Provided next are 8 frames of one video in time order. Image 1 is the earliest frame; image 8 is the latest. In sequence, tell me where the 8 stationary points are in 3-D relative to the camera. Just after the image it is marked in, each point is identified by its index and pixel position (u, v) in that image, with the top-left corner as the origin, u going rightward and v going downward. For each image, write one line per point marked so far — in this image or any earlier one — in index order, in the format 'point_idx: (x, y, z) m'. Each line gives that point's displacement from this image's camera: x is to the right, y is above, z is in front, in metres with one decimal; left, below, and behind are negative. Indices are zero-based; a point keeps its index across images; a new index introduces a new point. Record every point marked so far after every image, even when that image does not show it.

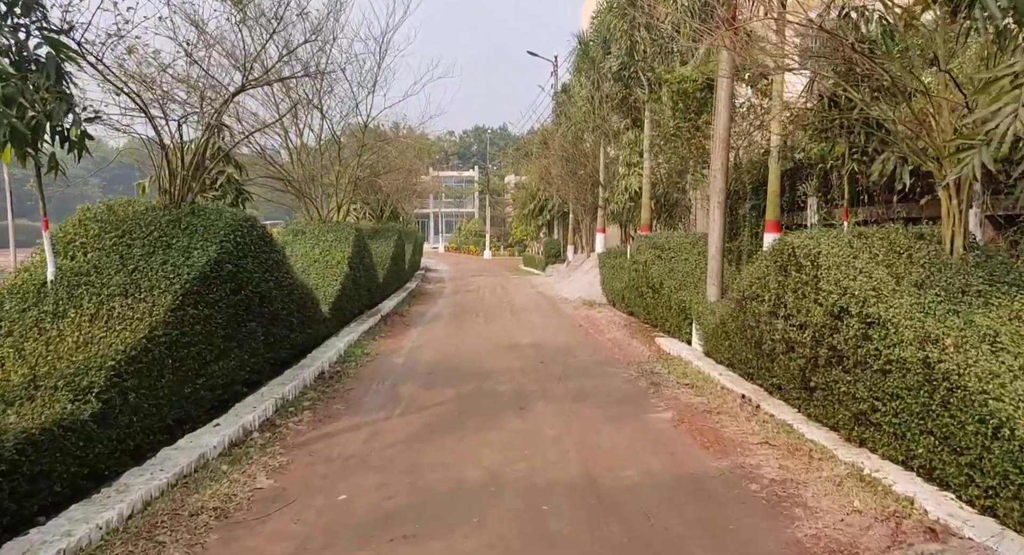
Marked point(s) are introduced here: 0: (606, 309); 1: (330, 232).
0: (+1.8, -0.6, +15.1) m
1: (-2.9, +0.7, +12.7) m
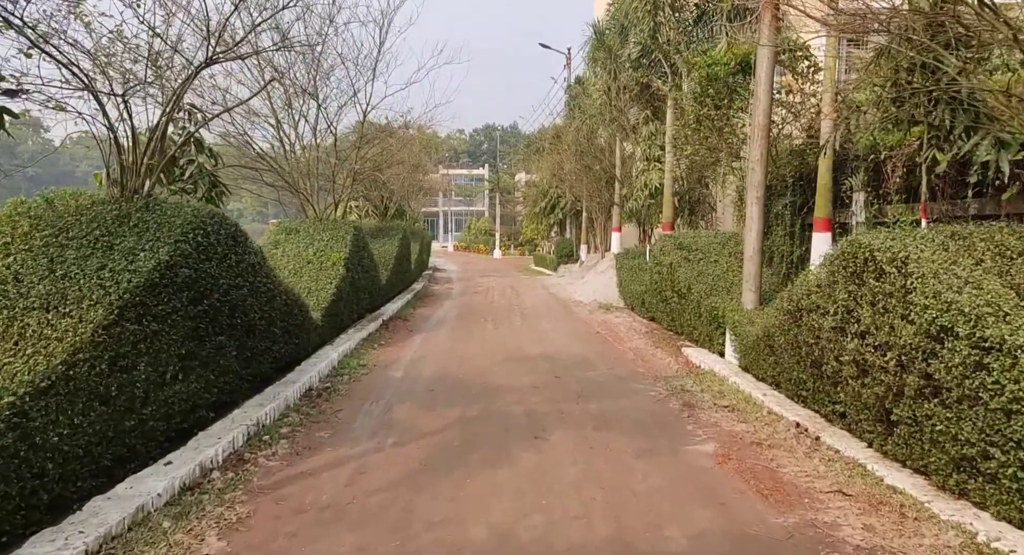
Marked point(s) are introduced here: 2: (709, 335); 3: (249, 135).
0: (+2.0, -0.6, +14.0) m
1: (-2.8, +0.7, +11.7) m
2: (+2.3, -0.7, +9.3) m
3: (-3.8, +2.1, +11.5) m
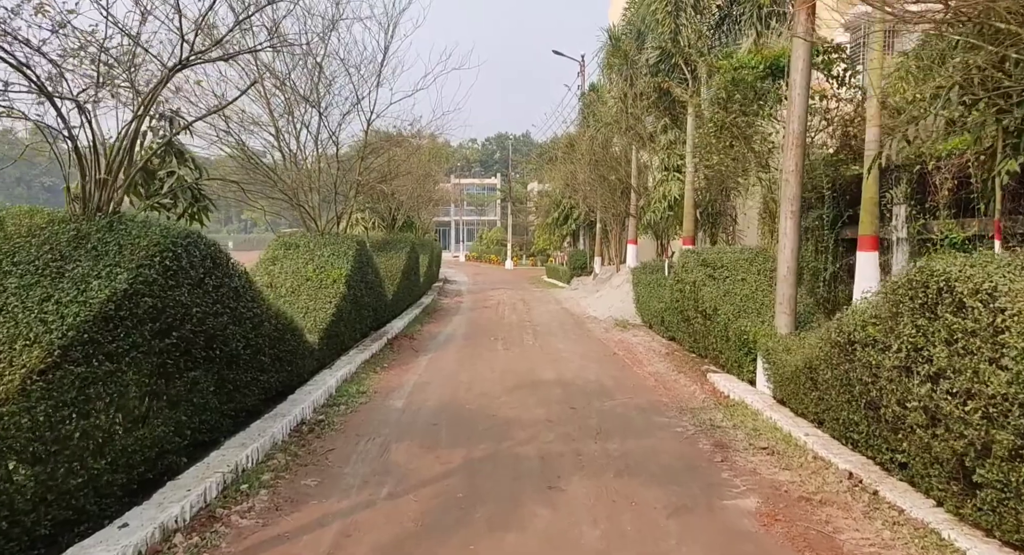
0: (+2.2, -0.9, +13.3) m
1: (-2.6, +0.4, +11.1) m
2: (+2.5, -0.9, +8.5) m
3: (-3.7, +1.8, +10.8) m
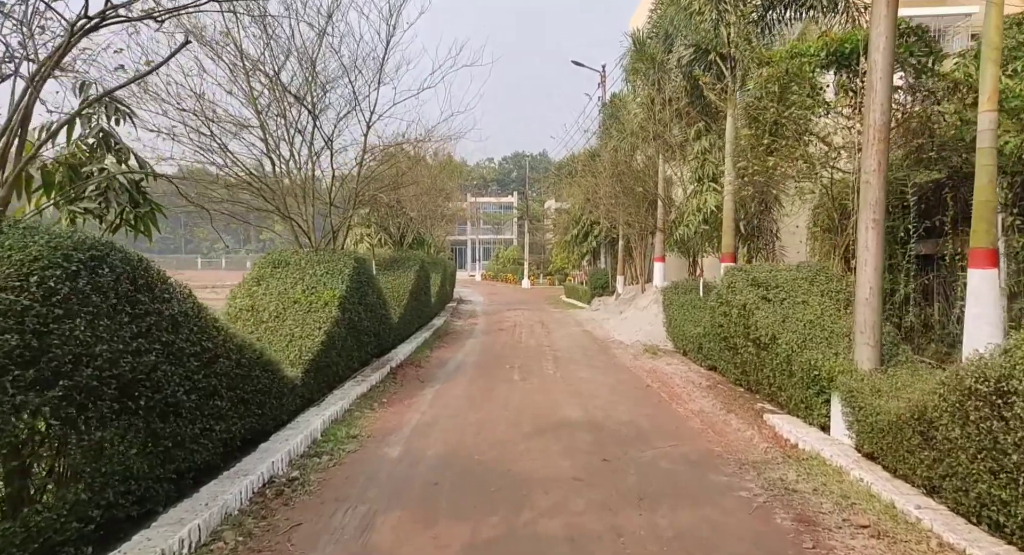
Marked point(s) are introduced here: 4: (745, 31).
0: (+2.4, -1.2, +11.8) m
1: (-2.4, +0.2, +9.7) m
2: (+2.6, -1.1, +7.1) m
3: (-3.5, +1.6, +9.6) m
4: (+3.1, +3.3, +10.5) m
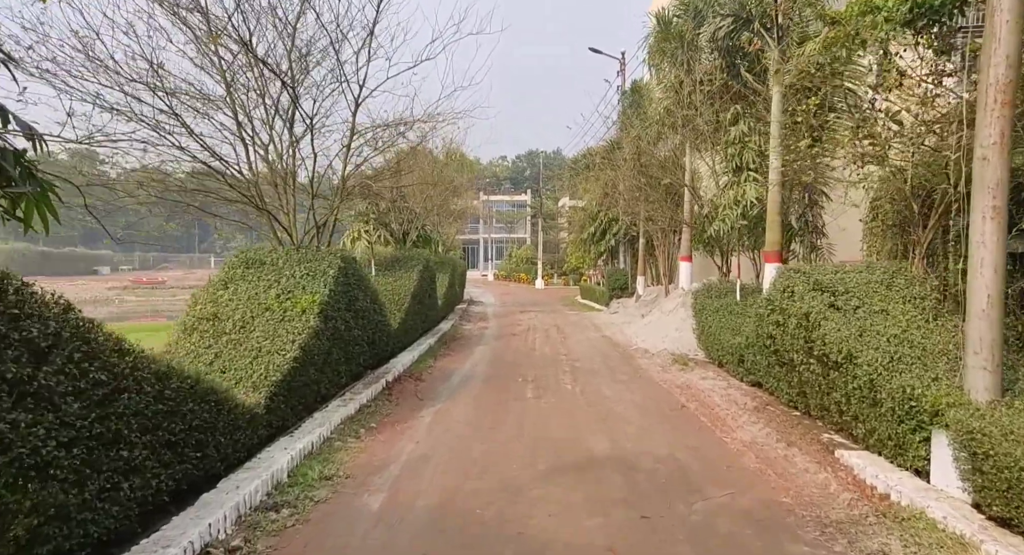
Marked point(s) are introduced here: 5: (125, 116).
0: (+2.6, -1.3, +10.3) m
1: (-2.3, +0.2, +8.4) m
2: (+2.7, -1.1, +5.6) m
3: (-3.3, +1.5, +8.2) m
4: (+3.2, +3.3, +9.0) m
5: (-3.8, +1.6, +7.7) m
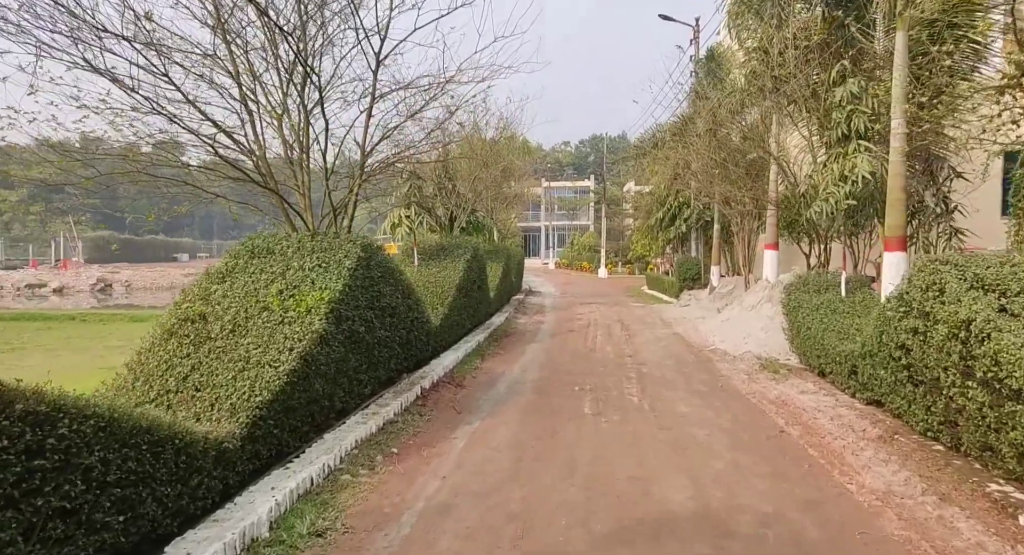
0: (+3.2, -1.2, +8.6) m
1: (-1.8, +0.2, +6.9) m
2: (+3.0, -1.1, +3.8) m
3: (-2.8, +1.6, +6.8) m
4: (+3.8, +3.3, +7.1) m
5: (-3.4, +1.7, +6.4) m
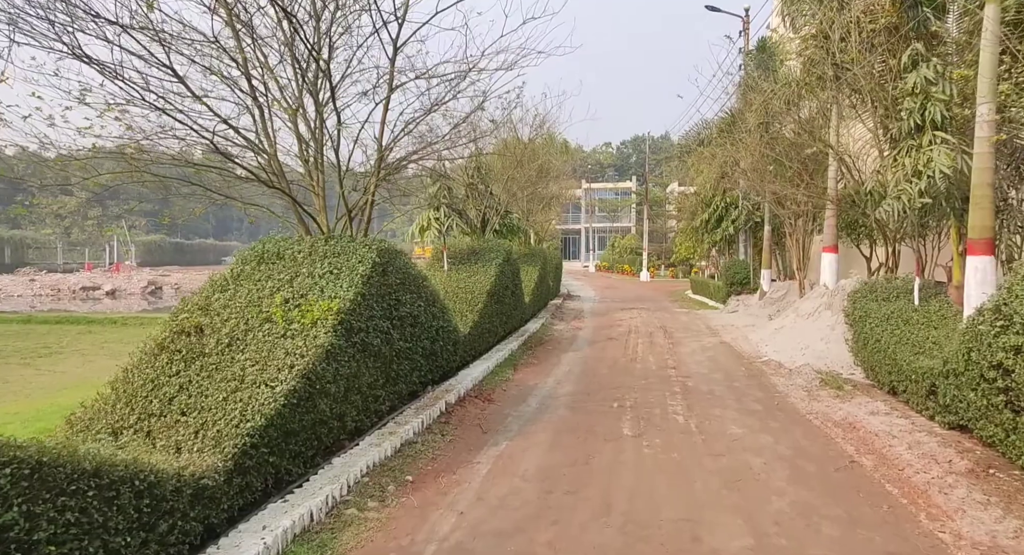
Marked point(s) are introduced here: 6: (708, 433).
0: (+3.6, -1.2, +7.7) m
1: (-1.5, +0.2, +6.3) m
2: (+3.0, -1.2, +2.9) m
3: (-2.6, +1.6, +6.3) m
4: (+4.0, +3.3, +6.2) m
5: (-3.2, +1.6, +5.9) m
6: (+1.7, -1.4, +6.8) m
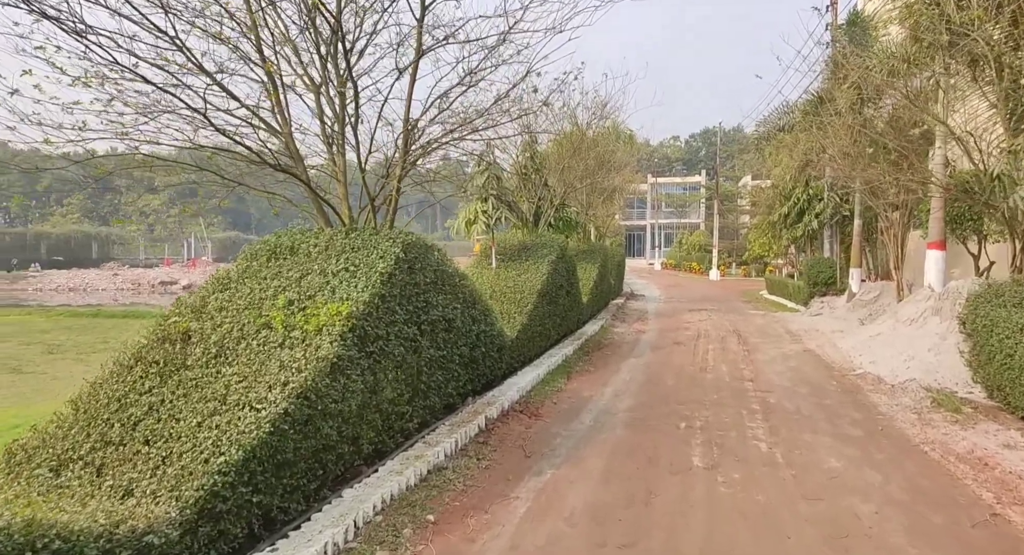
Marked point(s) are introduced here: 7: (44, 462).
0: (+4.0, -1.2, +6.3) m
1: (-1.2, +0.2, +5.4) m
2: (+3.1, -1.2, +1.7) m
3: (-2.3, +1.6, +5.4) m
4: (+4.3, +3.3, +4.8) m
5: (-2.9, +1.6, +5.1) m
6: (+2.1, -1.4, +5.7) m
7: (-2.3, -0.9, +3.9) m
